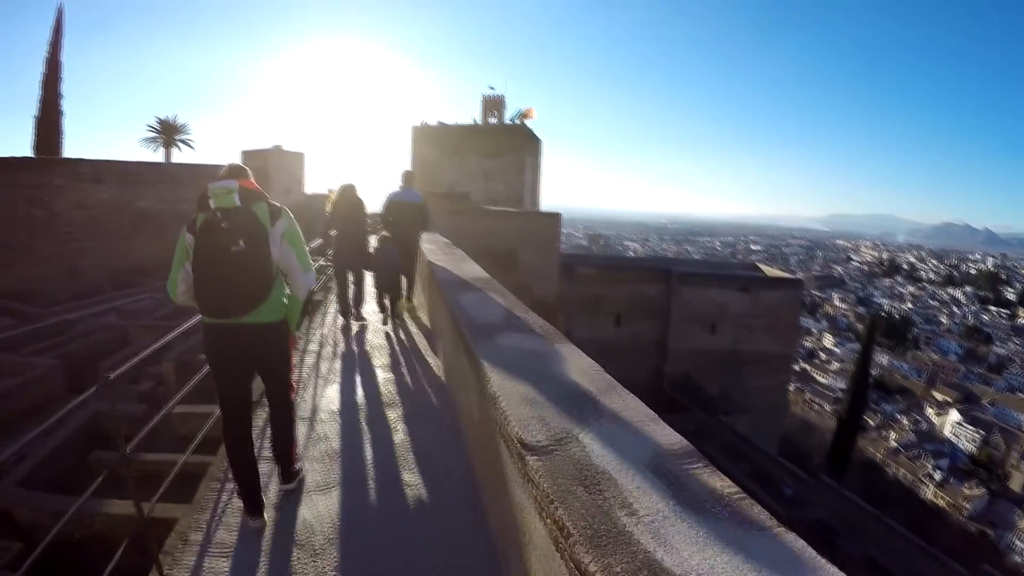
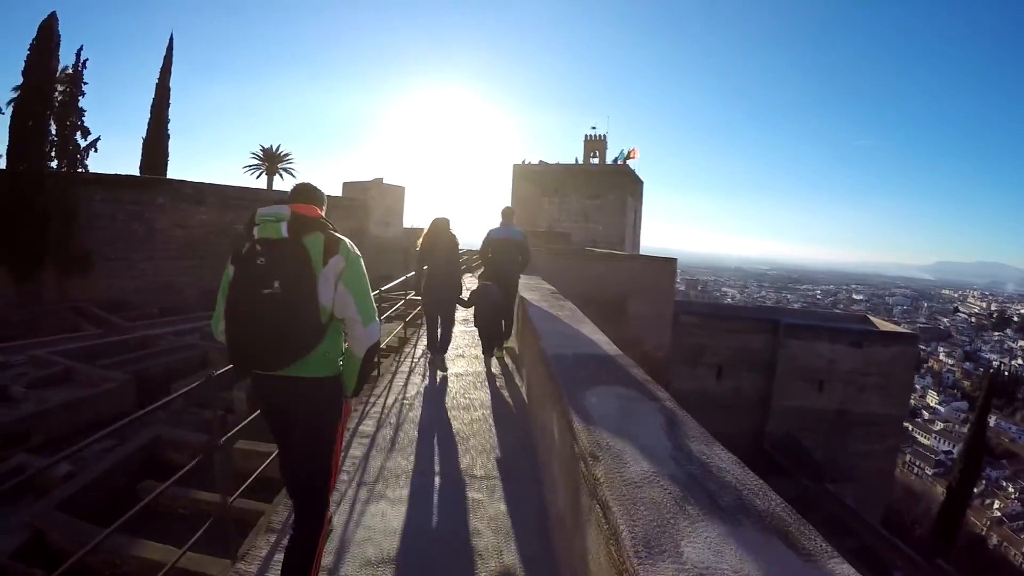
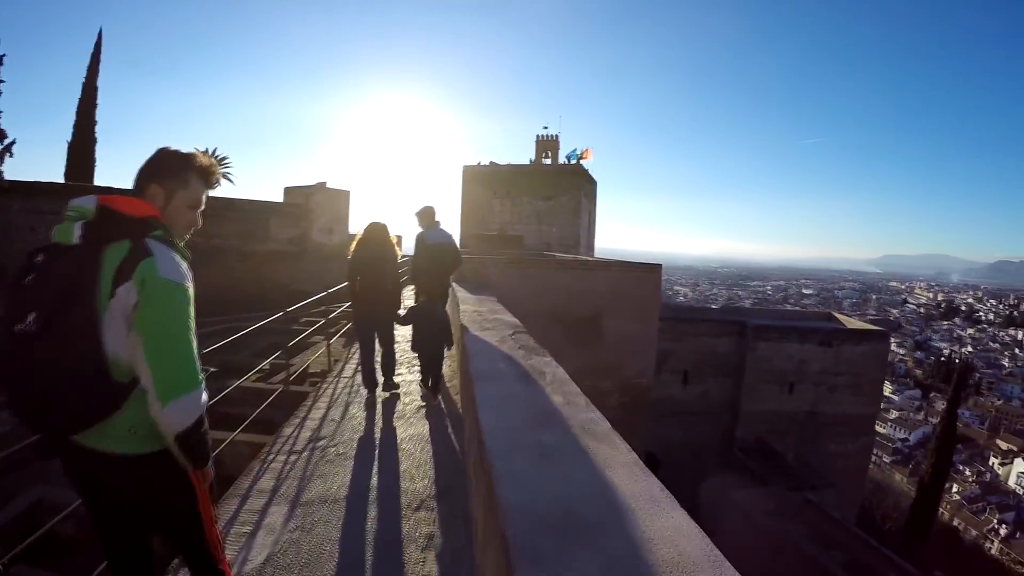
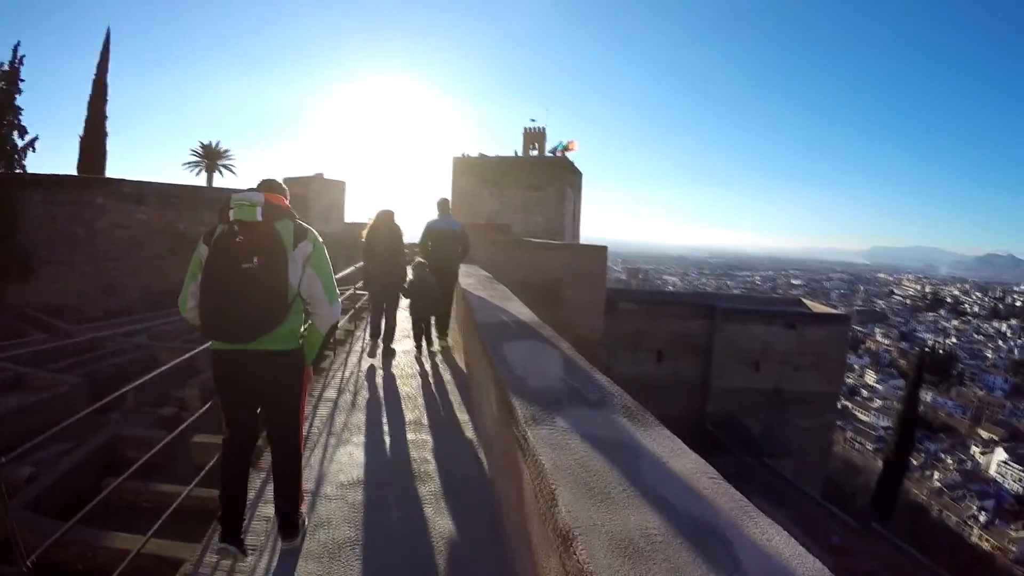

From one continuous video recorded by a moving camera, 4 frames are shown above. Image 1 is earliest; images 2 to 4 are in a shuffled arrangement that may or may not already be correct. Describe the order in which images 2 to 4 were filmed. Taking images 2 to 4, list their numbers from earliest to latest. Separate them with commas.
4, 2, 3
